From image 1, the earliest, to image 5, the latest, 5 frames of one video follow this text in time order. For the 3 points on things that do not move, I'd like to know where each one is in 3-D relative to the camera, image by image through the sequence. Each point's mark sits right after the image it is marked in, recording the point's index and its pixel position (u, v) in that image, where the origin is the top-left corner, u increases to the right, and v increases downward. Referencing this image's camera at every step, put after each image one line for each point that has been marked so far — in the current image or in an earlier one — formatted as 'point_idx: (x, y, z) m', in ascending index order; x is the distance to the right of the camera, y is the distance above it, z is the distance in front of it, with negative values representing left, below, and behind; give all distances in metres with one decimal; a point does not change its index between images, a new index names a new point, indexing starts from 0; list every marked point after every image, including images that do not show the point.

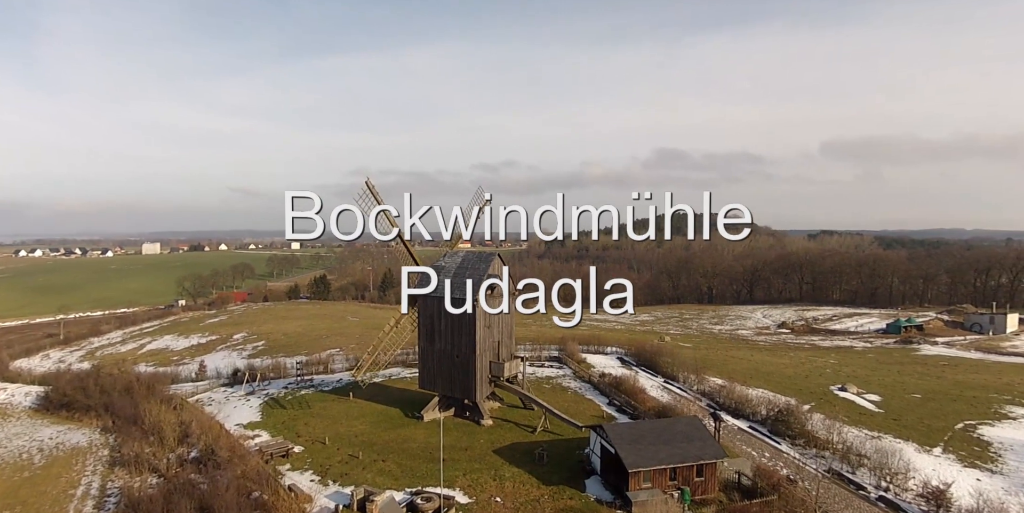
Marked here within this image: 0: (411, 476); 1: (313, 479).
0: (-3.2, -7.1, +17.9) m
1: (-6.3, -7.1, +17.7) m
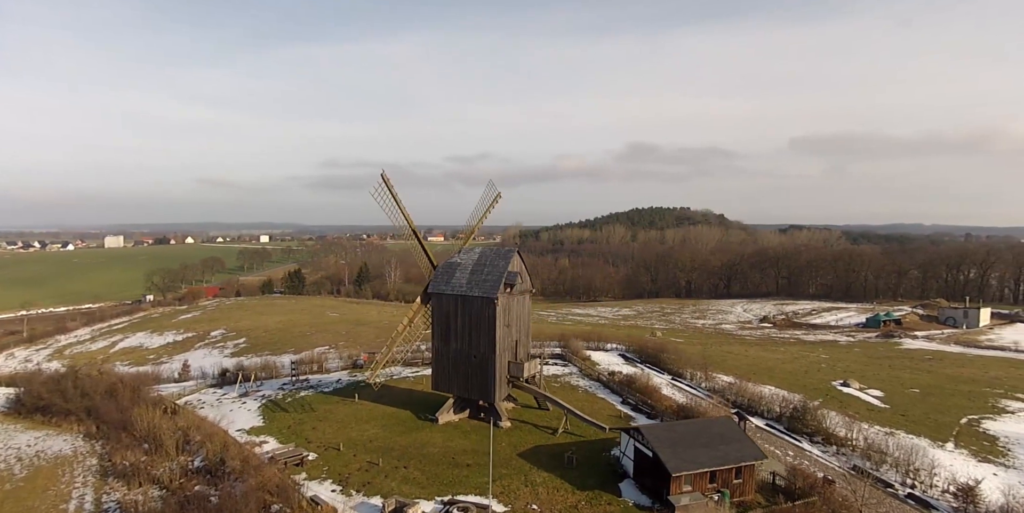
0: (-2.2, -7.0, +17.0) m
1: (-5.3, -7.0, +16.7) m
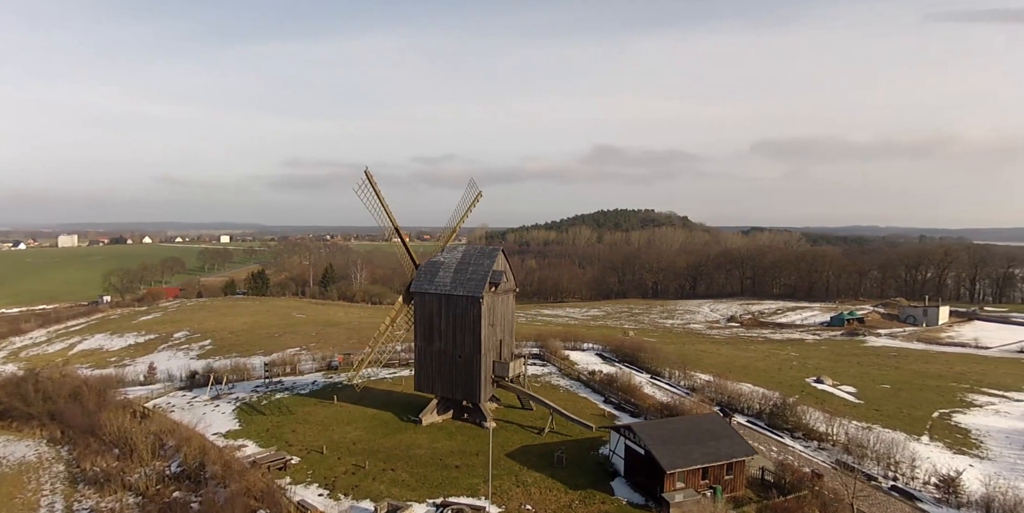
0: (-2.5, -6.9, +16.7) m
1: (-5.5, -6.9, +16.2) m
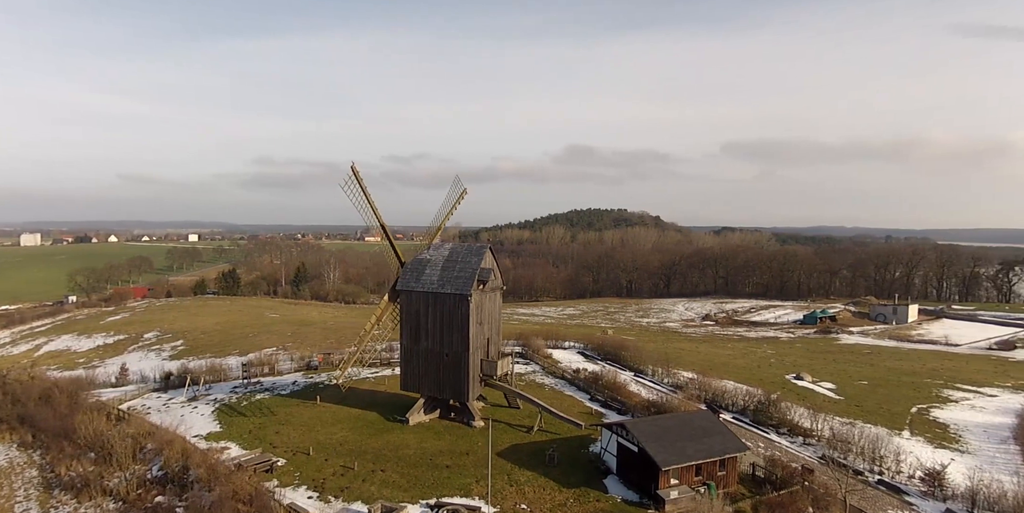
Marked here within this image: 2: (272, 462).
0: (-2.7, -6.8, +16.5) m
1: (-5.7, -6.8, +15.9) m
2: (-7.7, -6.5, +17.7) m
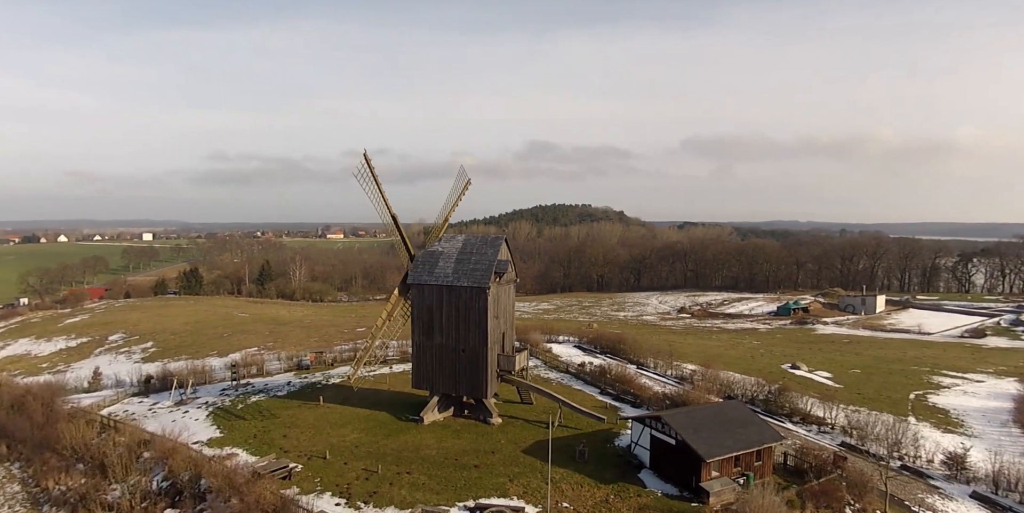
0: (-1.7, -6.5, +15.7) m
1: (-4.7, -6.6, +15.0) m
2: (-6.7, -6.3, +16.7) m
